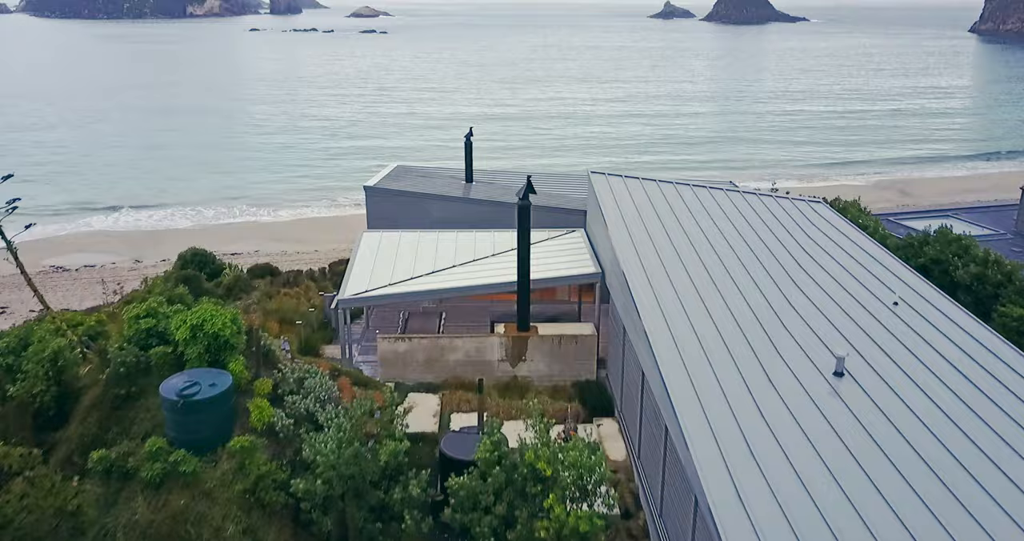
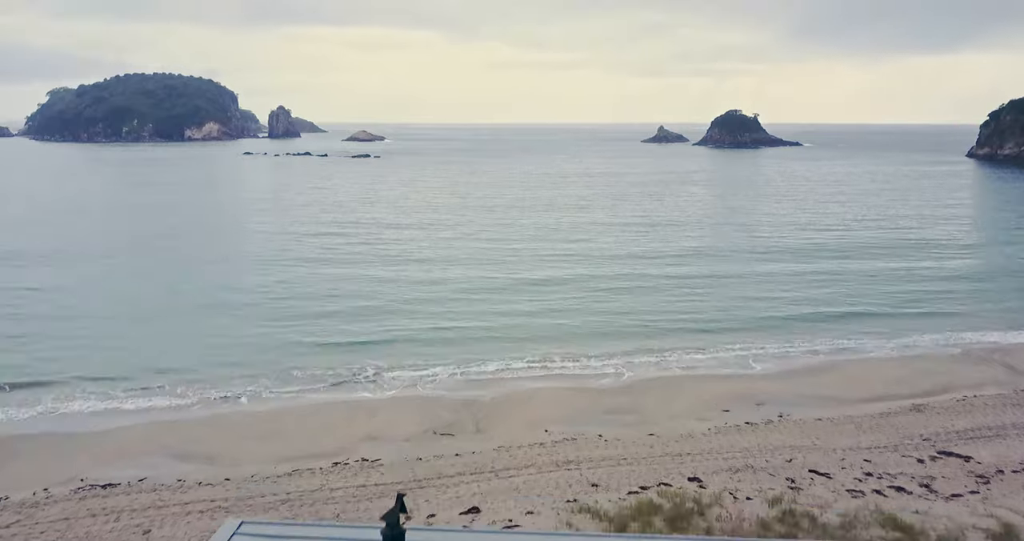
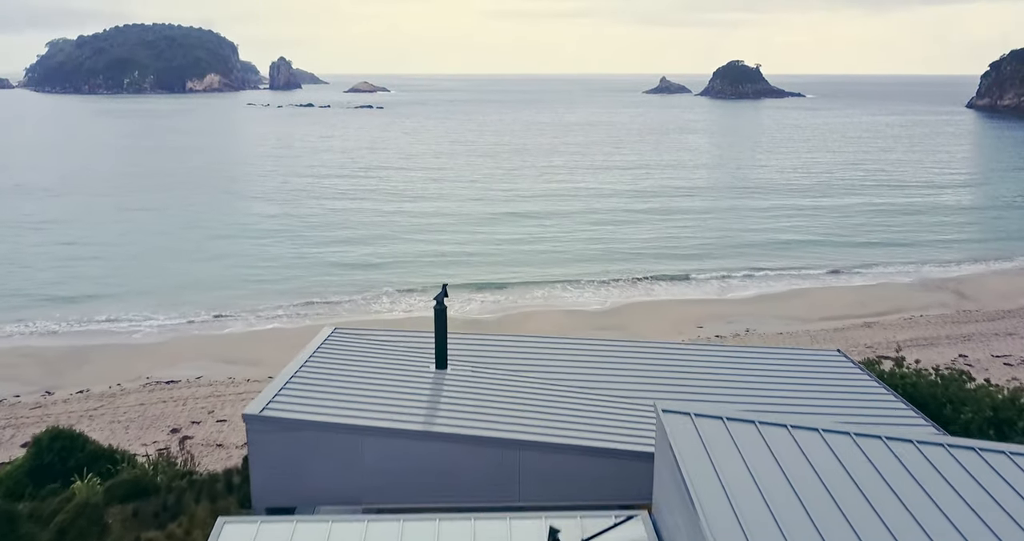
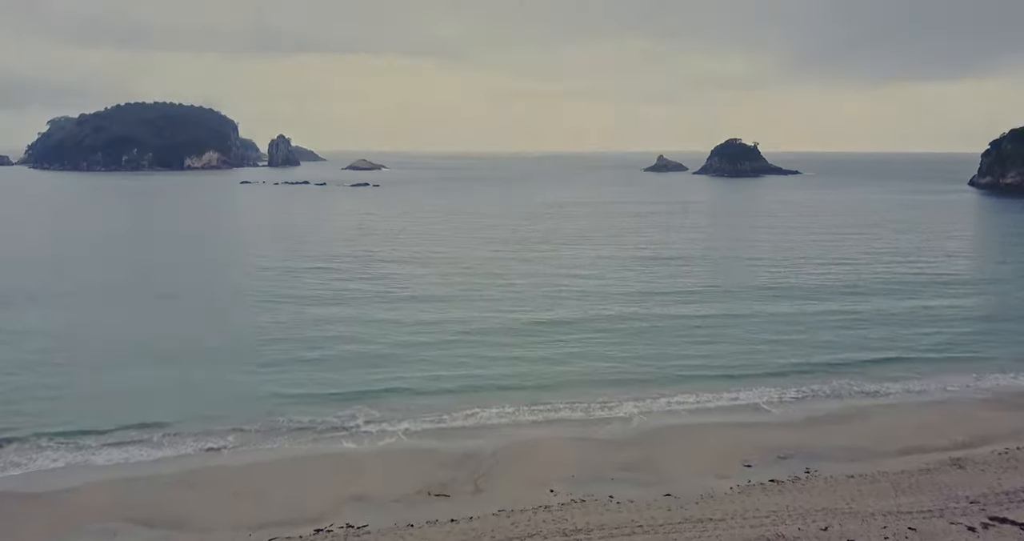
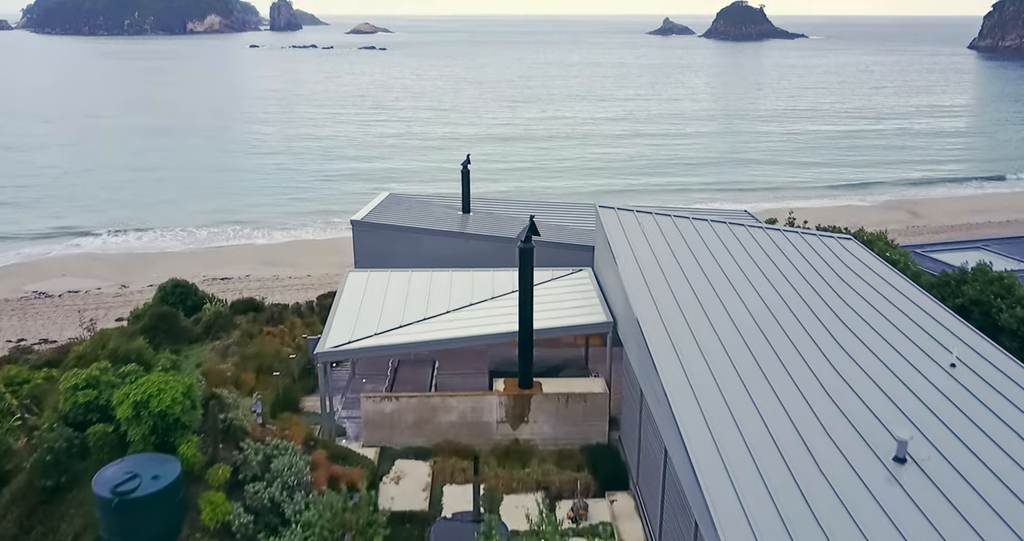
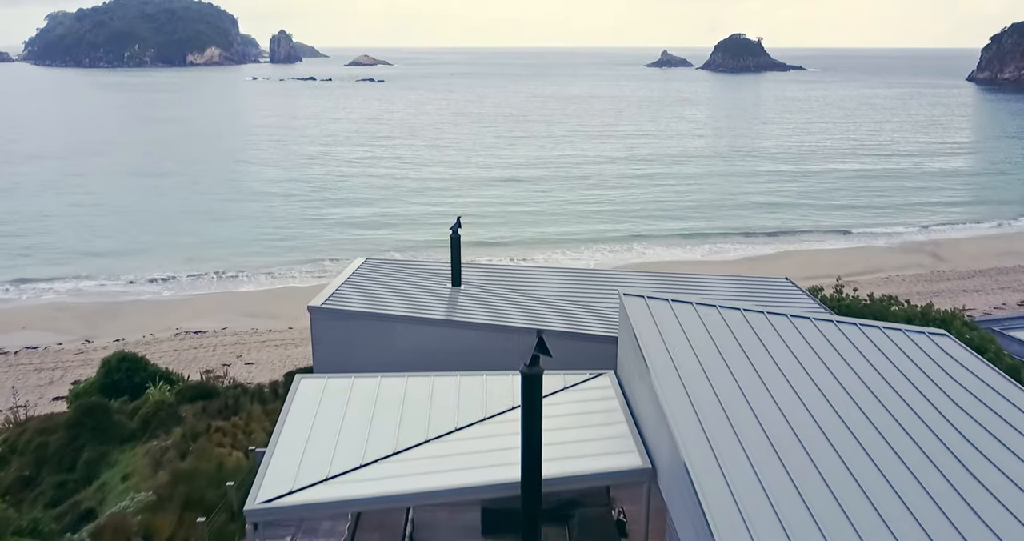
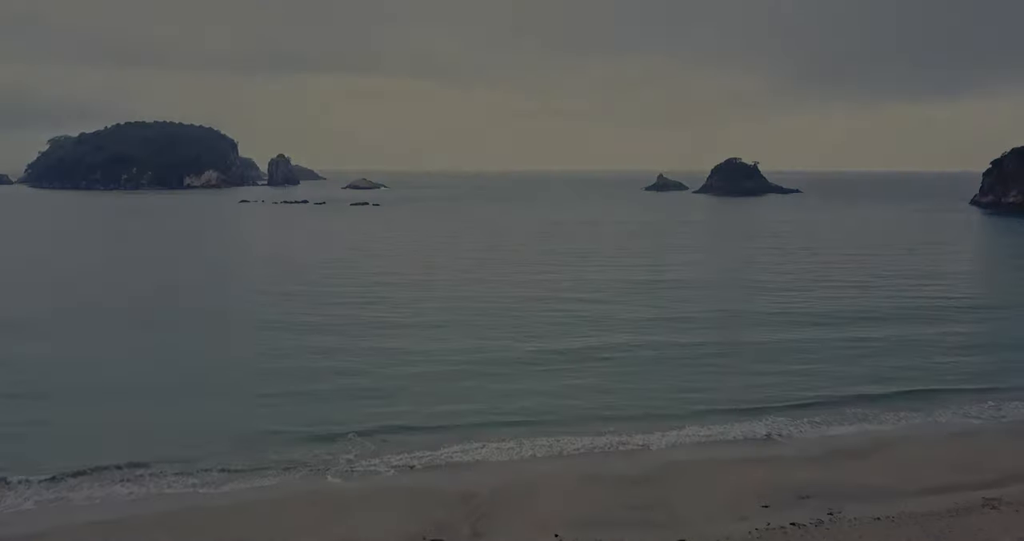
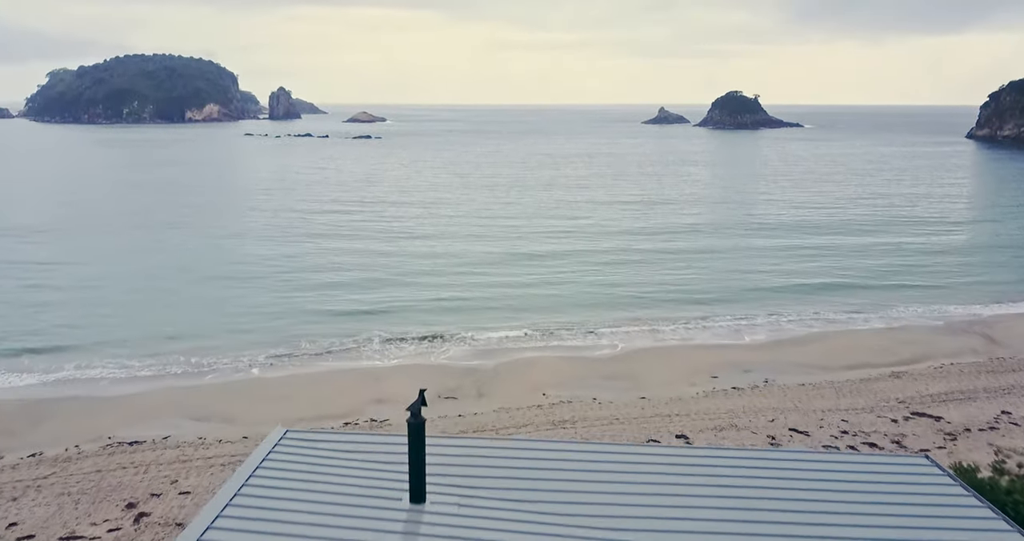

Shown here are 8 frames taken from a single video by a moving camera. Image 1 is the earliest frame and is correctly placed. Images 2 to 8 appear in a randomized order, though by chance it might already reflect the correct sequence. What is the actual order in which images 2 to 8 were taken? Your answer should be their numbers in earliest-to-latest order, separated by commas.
5, 6, 3, 8, 2, 4, 7
